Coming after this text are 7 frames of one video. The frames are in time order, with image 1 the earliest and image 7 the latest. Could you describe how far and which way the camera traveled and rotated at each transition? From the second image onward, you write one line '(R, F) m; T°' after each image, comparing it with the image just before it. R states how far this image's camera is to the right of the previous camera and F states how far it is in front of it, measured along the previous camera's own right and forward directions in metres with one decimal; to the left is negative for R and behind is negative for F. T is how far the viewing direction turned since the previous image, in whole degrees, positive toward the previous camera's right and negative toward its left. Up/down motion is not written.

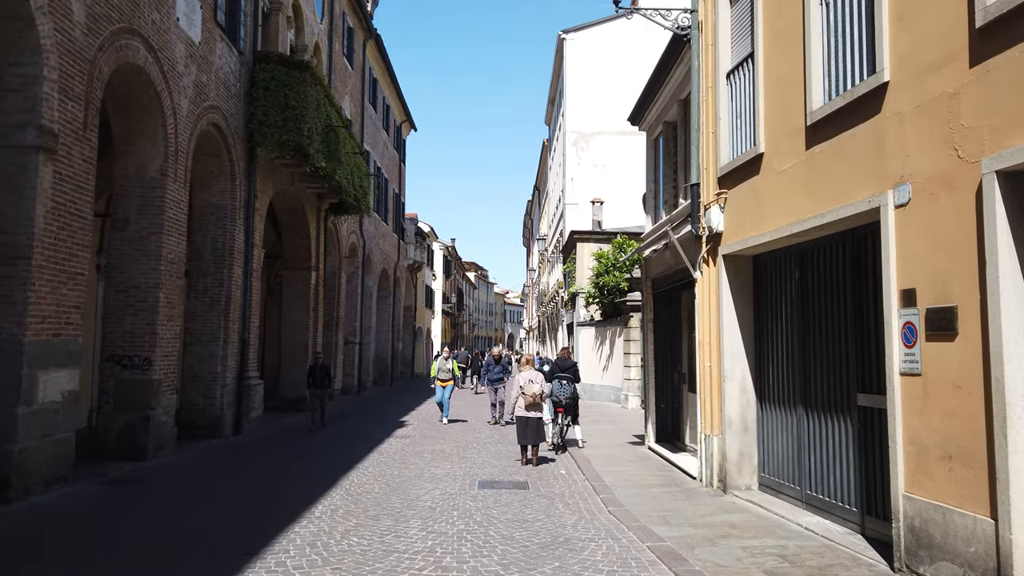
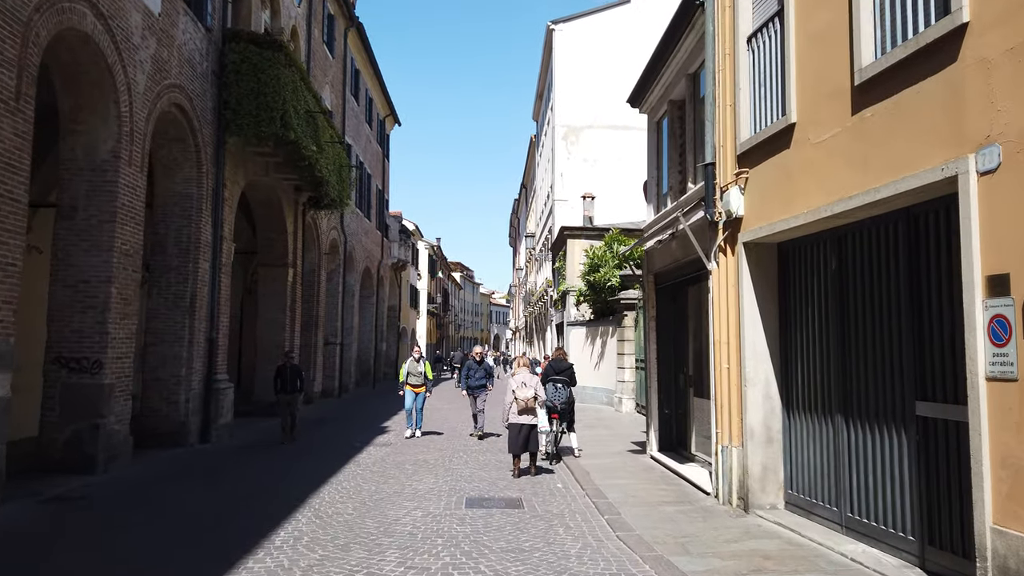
(-0.1, +1.0) m; +1°
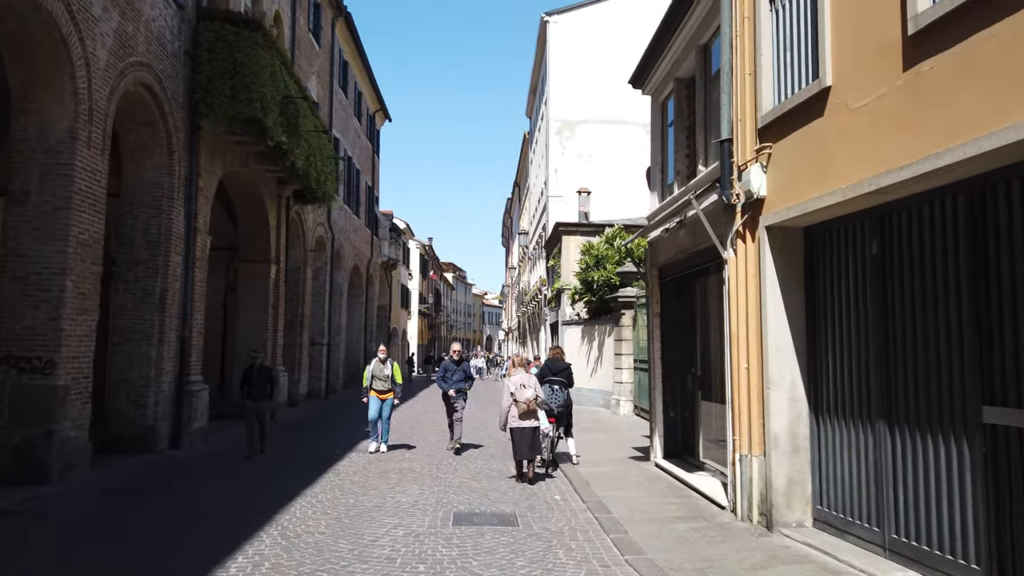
(0.0, +0.8) m; +1°
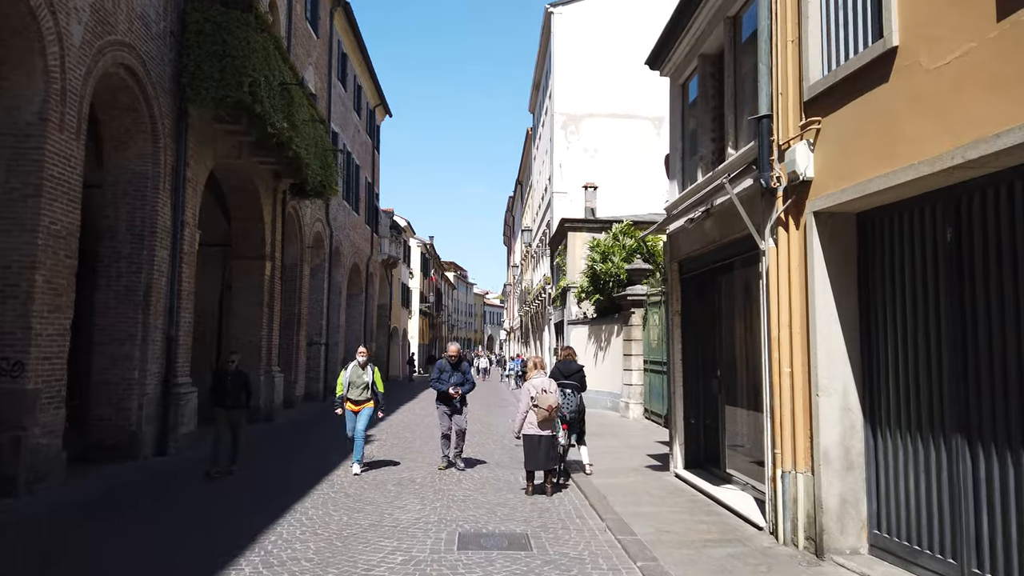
(-0.1, +0.7) m; 0°
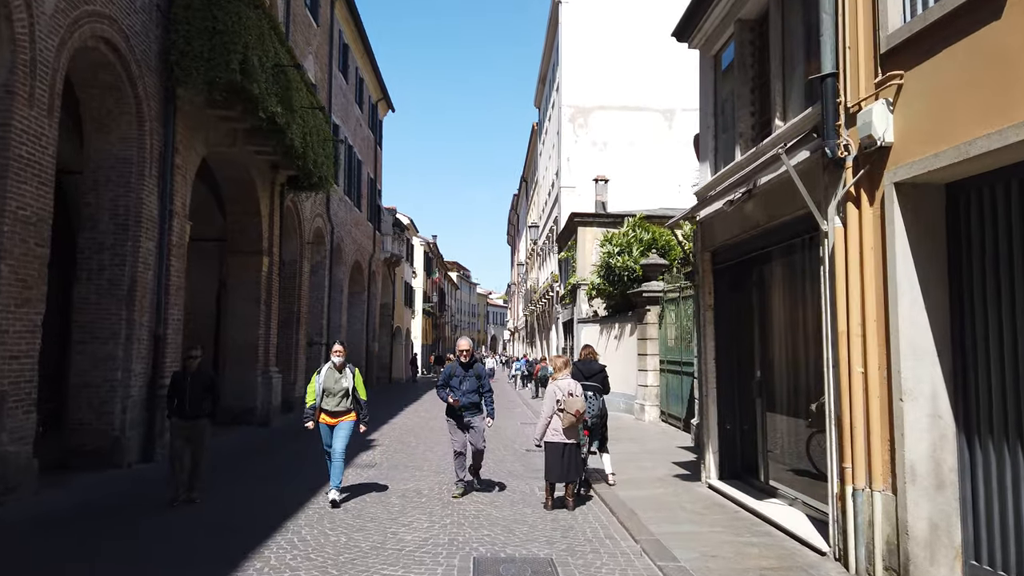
(-0.1, +0.8) m; 0°
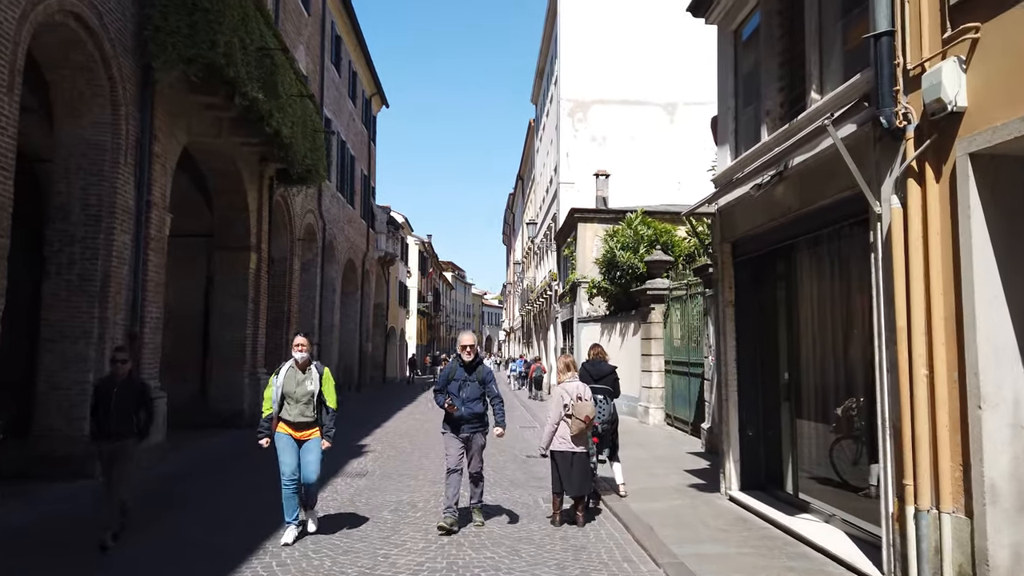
(-0.1, +0.7) m; 0°
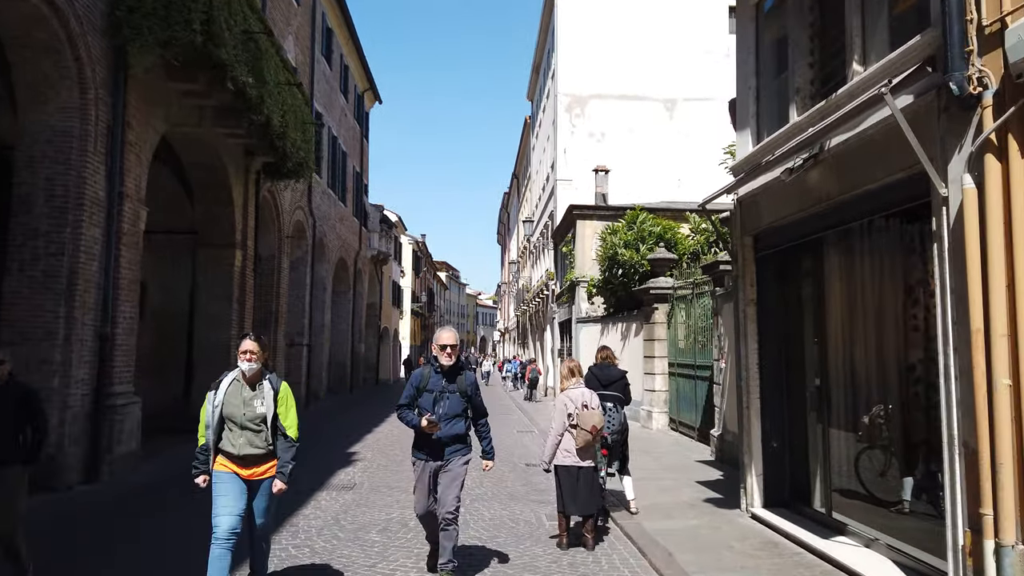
(-0.1, +0.7) m; 0°
